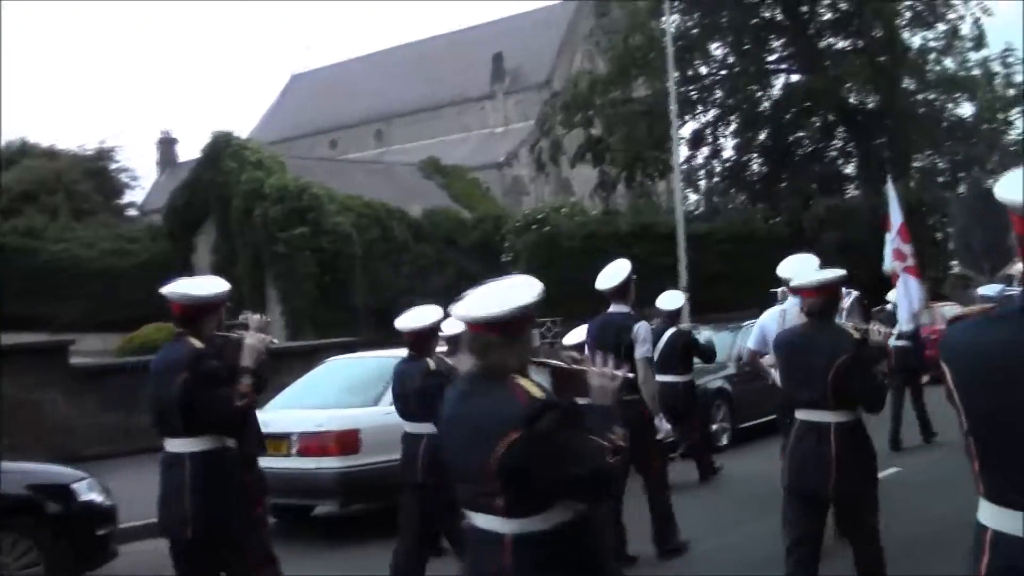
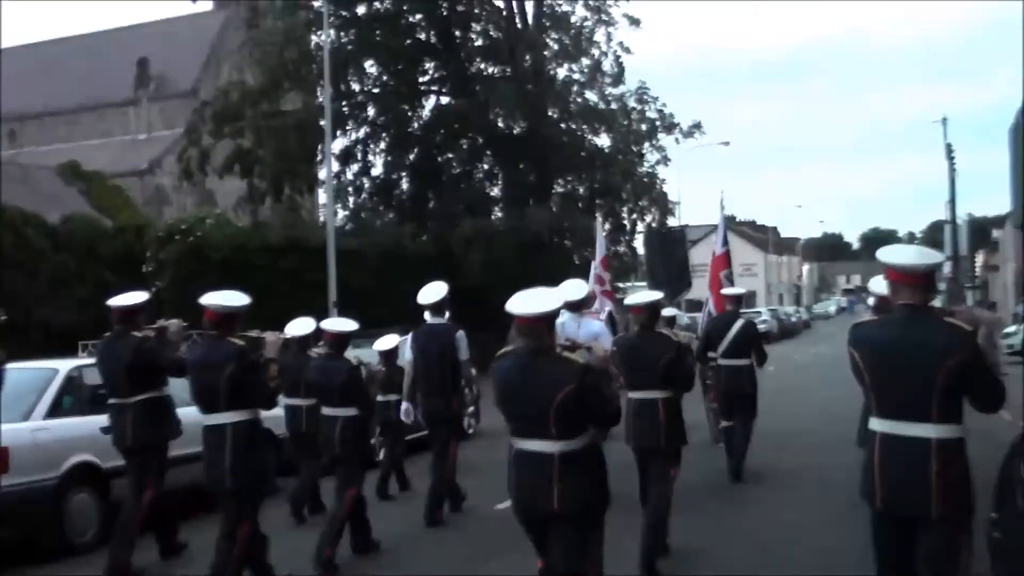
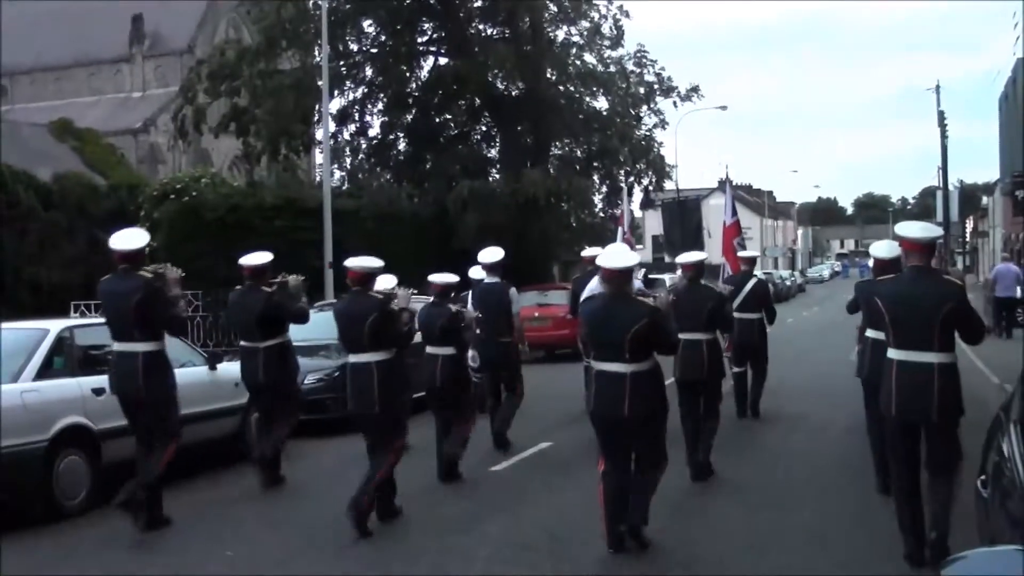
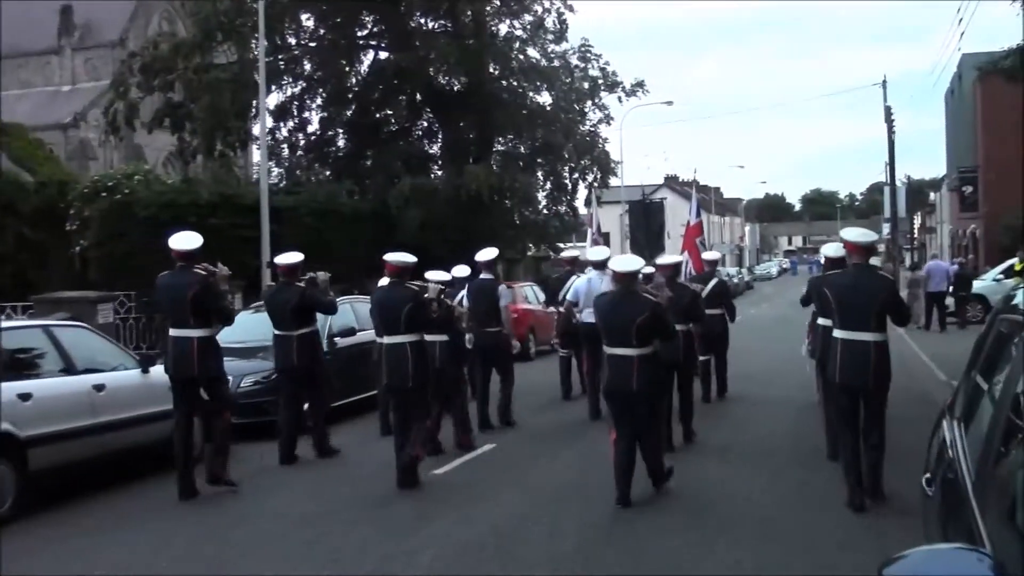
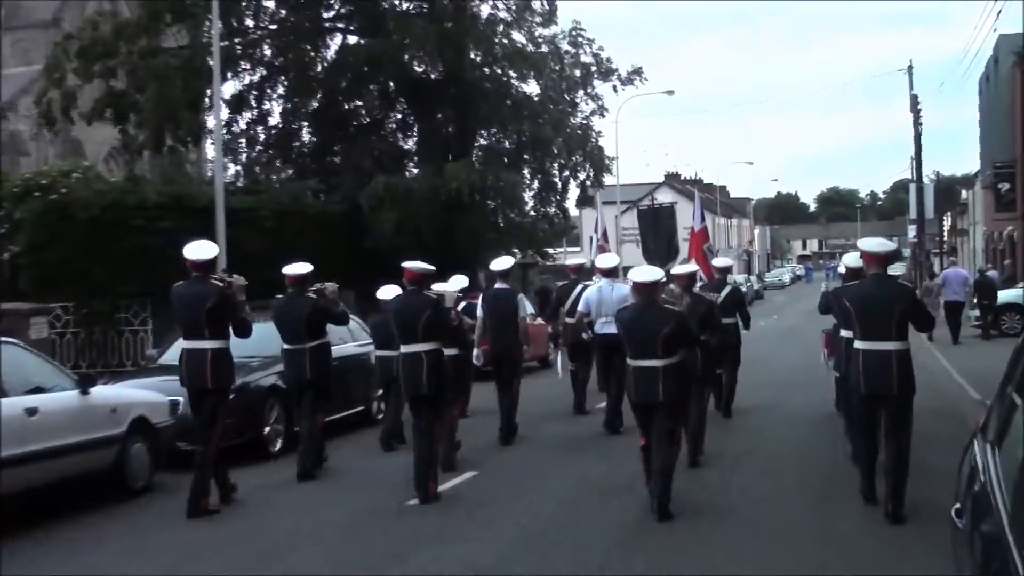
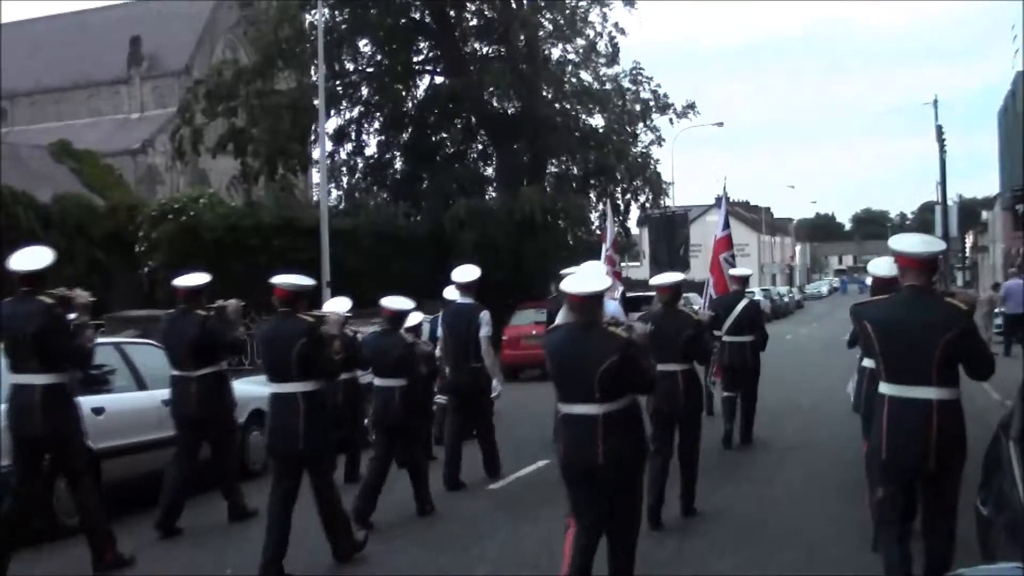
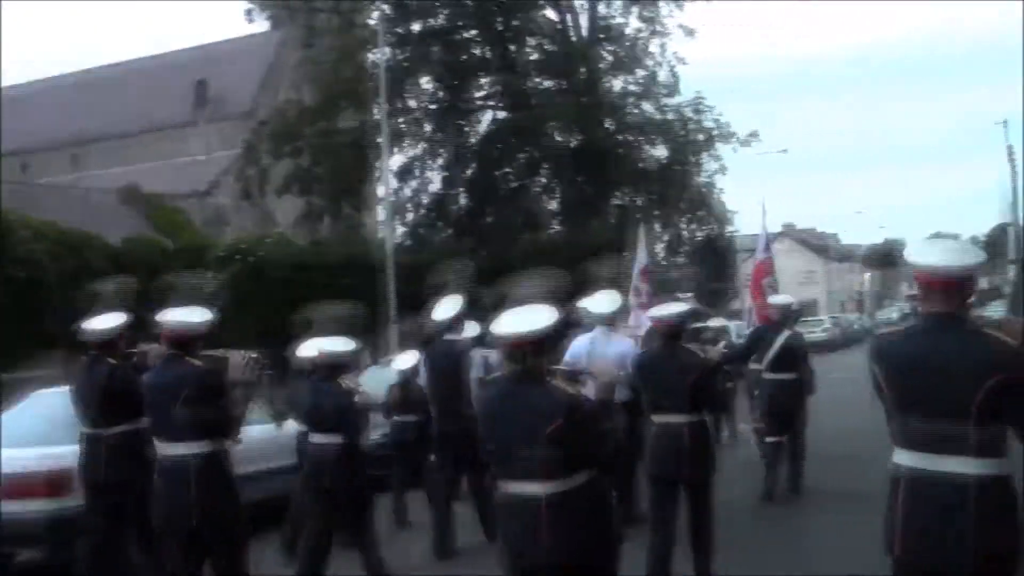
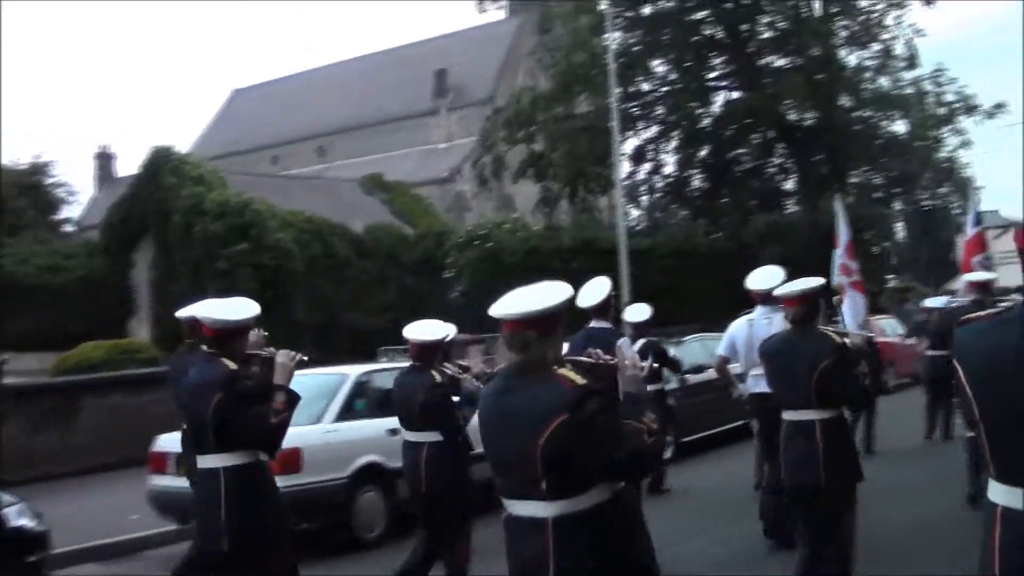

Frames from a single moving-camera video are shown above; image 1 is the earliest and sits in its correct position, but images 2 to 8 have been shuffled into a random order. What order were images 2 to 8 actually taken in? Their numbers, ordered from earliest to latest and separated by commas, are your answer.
8, 7, 2, 6, 3, 4, 5
